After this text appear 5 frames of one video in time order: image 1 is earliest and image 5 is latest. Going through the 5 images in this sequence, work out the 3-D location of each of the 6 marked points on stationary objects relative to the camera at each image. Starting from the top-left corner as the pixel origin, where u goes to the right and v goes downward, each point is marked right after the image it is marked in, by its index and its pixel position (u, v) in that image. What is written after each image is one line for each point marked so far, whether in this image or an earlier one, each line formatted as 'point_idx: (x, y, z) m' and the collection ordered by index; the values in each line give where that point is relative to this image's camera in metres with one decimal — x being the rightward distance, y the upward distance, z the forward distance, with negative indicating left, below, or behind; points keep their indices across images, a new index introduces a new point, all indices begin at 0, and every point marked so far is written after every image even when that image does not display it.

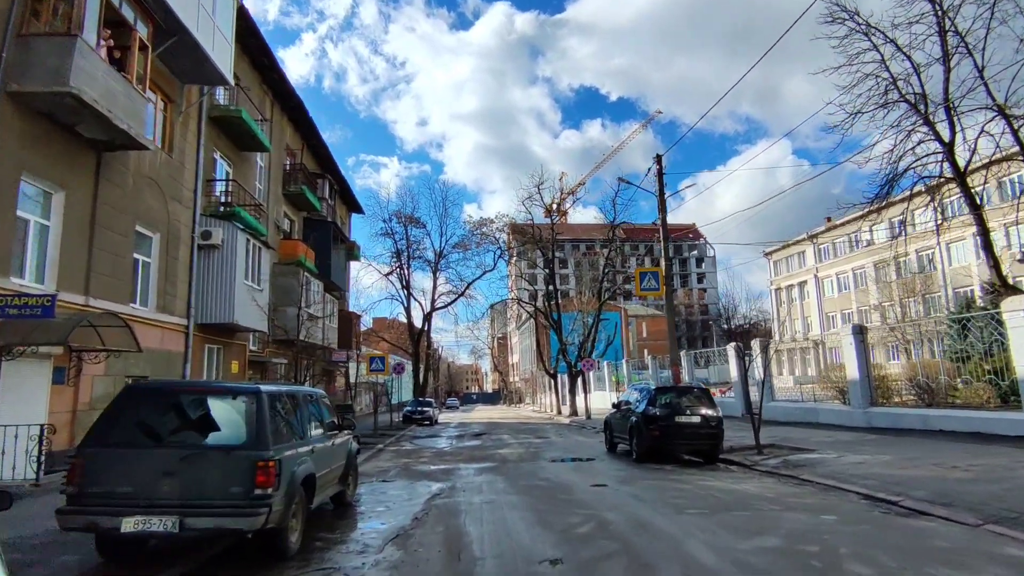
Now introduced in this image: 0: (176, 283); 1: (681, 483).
0: (-9.6, +0.1, +16.8) m
1: (+2.8, -3.3, +9.8) m
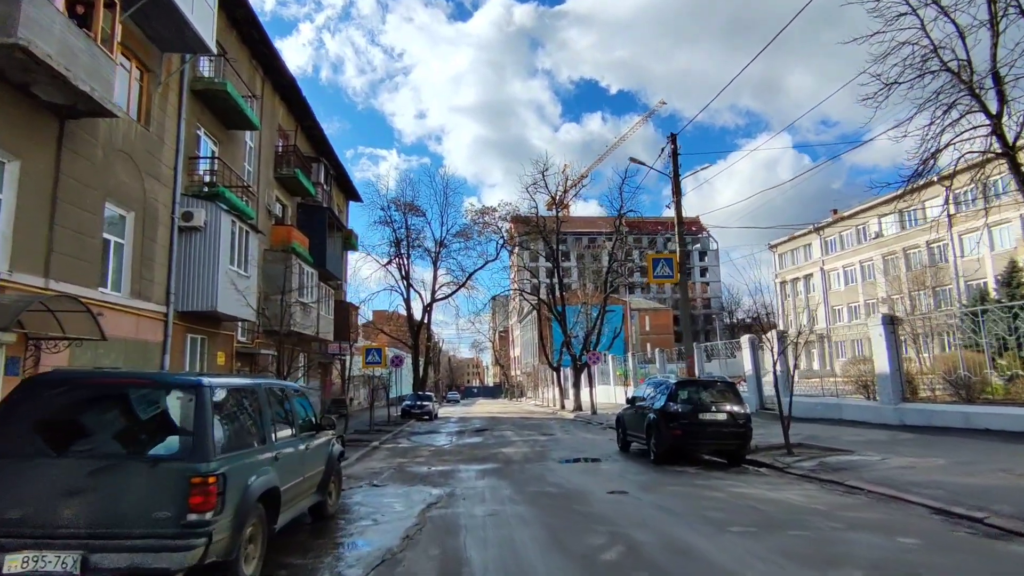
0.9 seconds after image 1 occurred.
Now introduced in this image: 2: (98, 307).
0: (-9.5, +0.5, +15.5) m
1: (+2.9, -3.0, +8.5) m
2: (-9.2, -0.4, +13.1) m
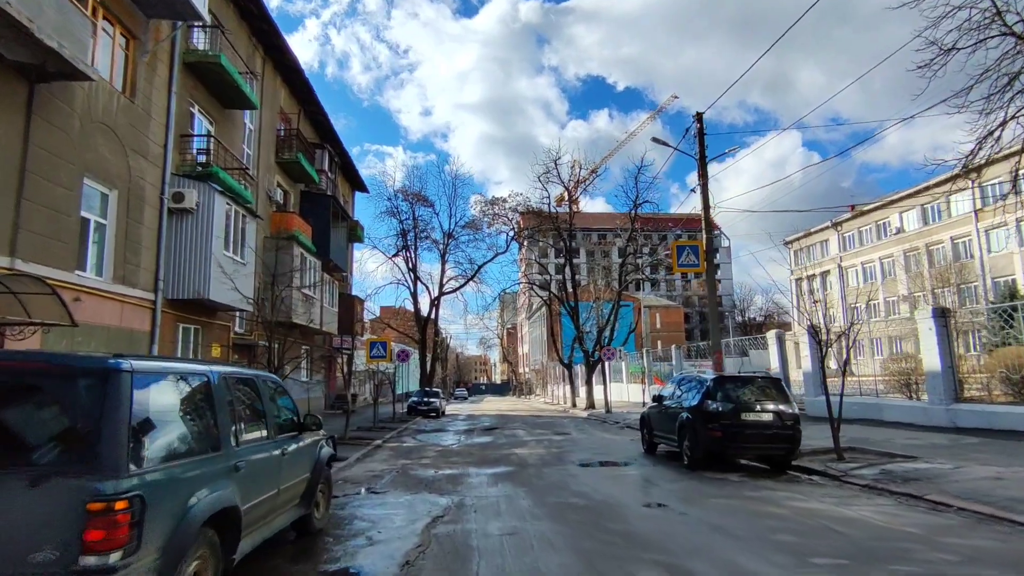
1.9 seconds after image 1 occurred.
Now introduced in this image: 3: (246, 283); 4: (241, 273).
0: (-9.1, +0.9, +14.4) m
1: (+3.2, -2.7, +7.3) m
2: (-8.9, -0.1, +11.9) m
3: (-8.5, +0.1, +18.8) m
4: (-8.4, +0.5, +18.3) m
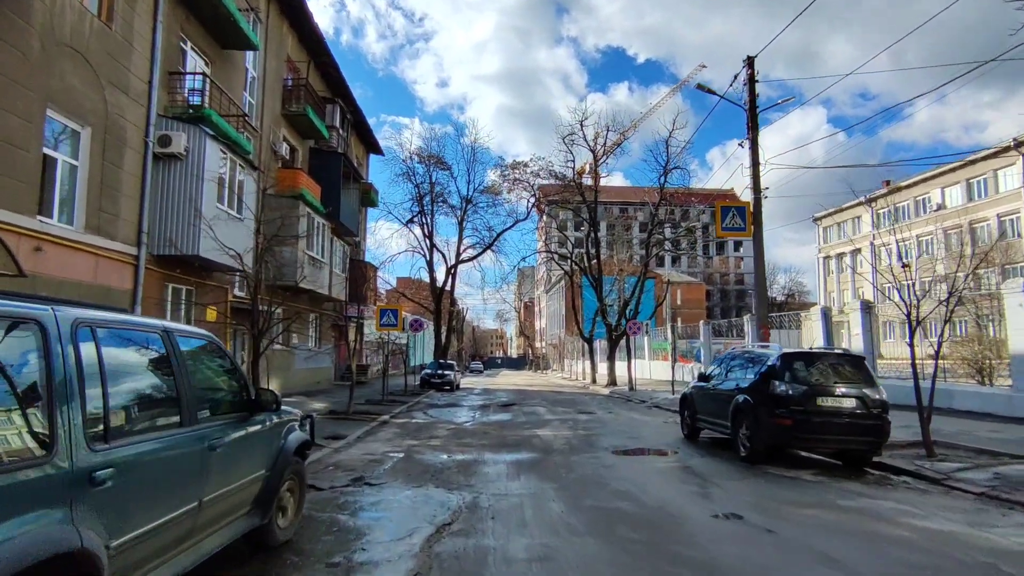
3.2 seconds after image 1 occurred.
0: (-8.6, +1.9, +12.8) m
1: (+3.4, -2.2, +5.5) m
2: (-8.5, +0.8, +10.4) m
3: (-7.9, +1.4, +17.3) m
4: (-7.8, +1.6, +16.7) m
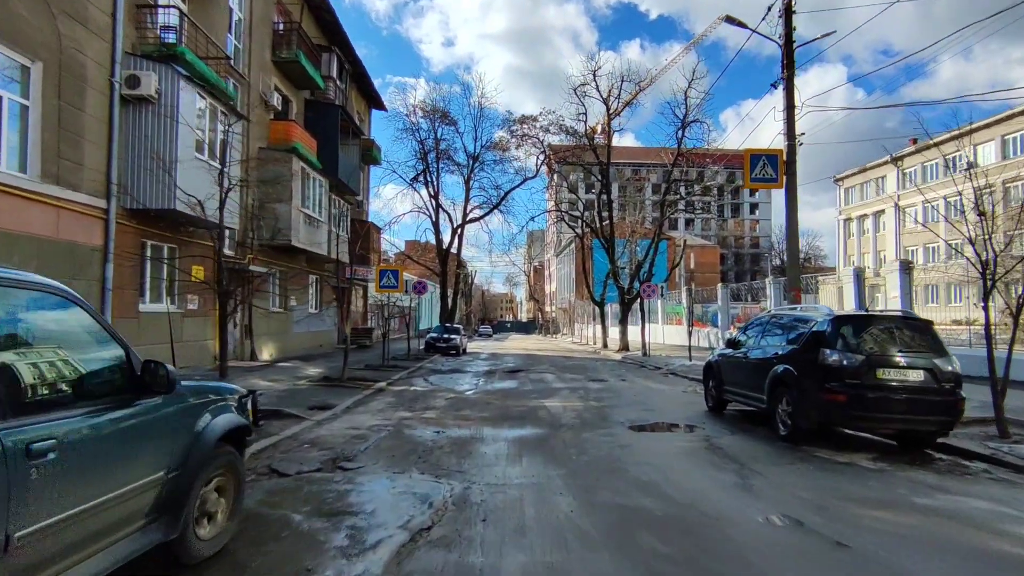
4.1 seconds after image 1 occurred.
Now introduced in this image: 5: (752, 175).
0: (-8.5, +2.8, +11.6) m
1: (+3.4, -1.8, +4.3) m
2: (-8.4, +1.6, +9.2) m
3: (-7.7, +2.5, +16.0) m
4: (-7.6, +2.7, +15.4) m
5: (+5.7, +2.7, +14.0) m
